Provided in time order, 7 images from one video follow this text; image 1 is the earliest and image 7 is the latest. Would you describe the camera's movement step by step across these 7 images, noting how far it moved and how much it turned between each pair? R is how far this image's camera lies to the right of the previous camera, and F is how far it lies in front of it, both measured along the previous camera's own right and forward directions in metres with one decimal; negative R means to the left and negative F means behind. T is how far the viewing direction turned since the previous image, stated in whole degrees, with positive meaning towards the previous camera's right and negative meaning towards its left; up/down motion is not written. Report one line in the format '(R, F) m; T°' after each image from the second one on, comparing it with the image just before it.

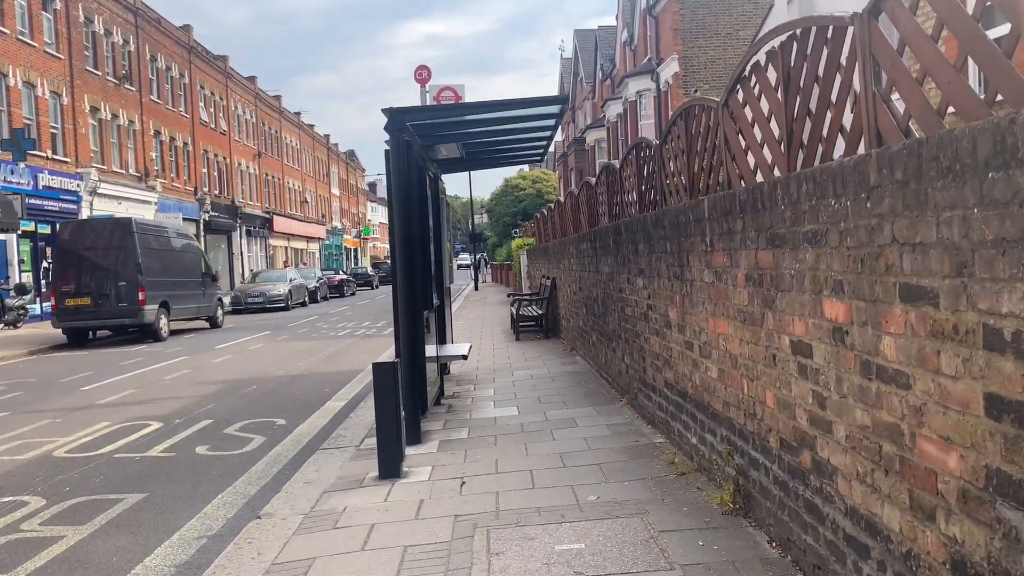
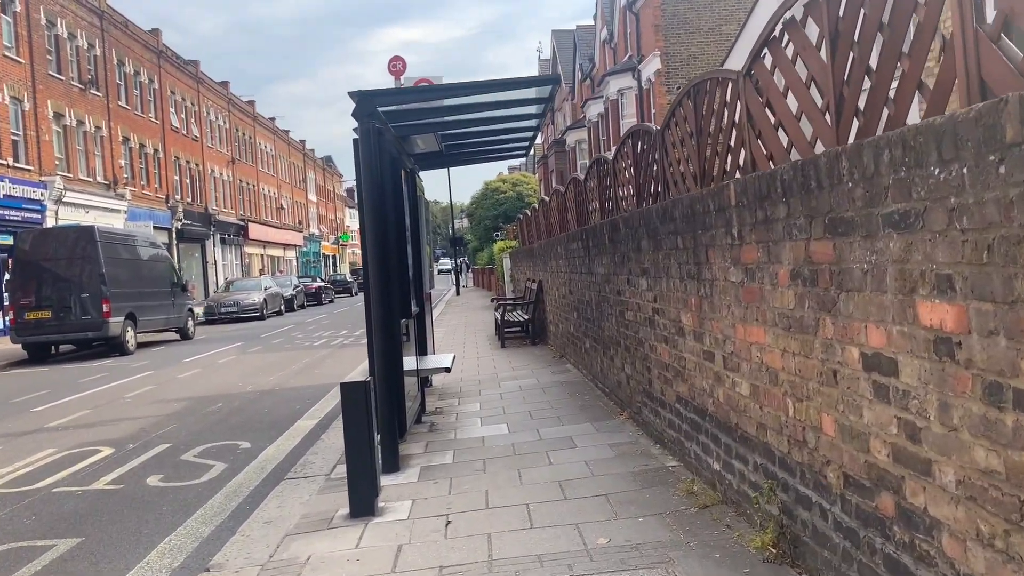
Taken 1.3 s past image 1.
(0.0, +0.7) m; +1°
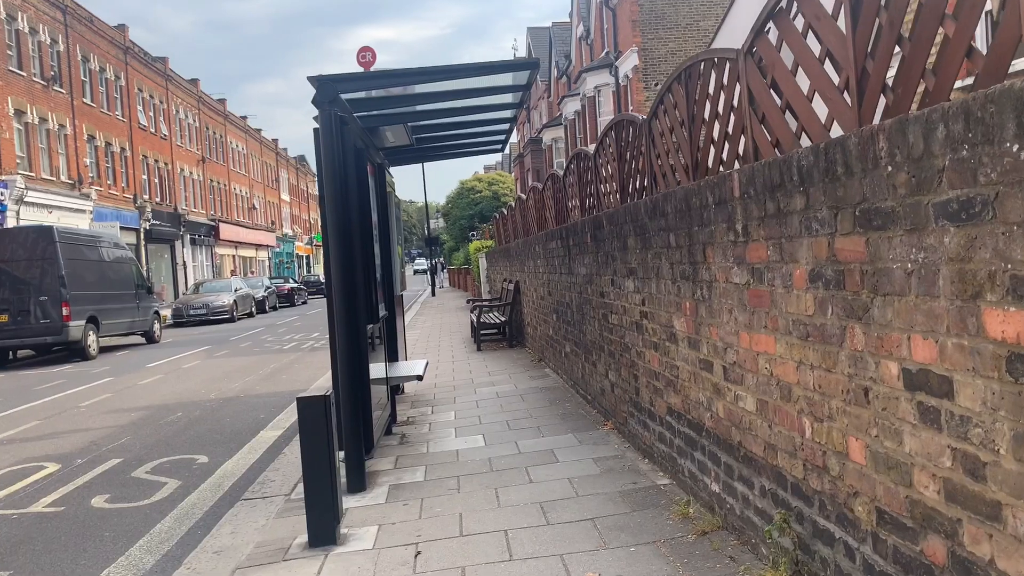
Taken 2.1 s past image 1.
(0.0, +0.4) m; +2°
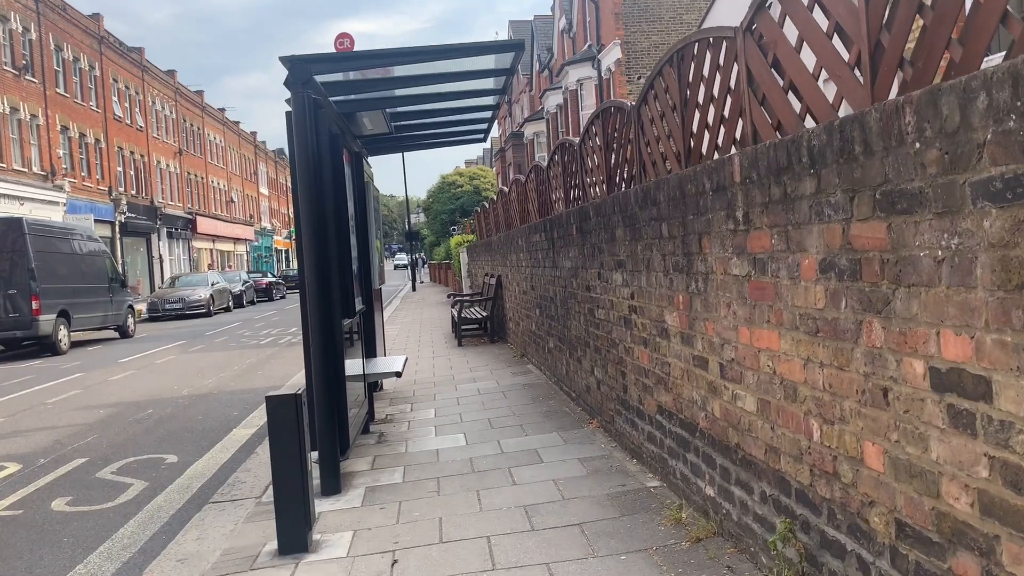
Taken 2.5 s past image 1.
(0.0, +0.2) m; +1°
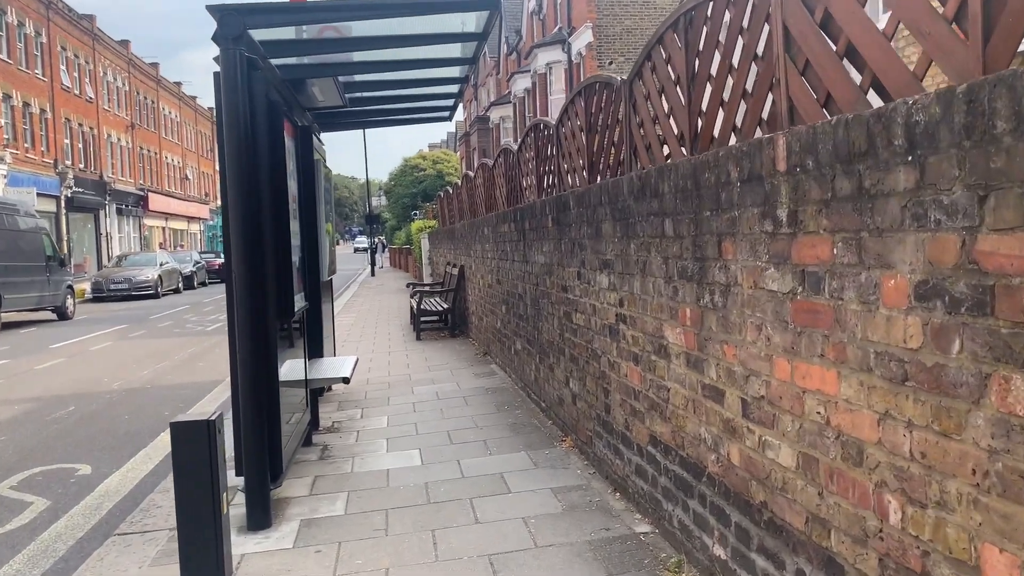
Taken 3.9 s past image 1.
(0.0, +0.7) m; +3°
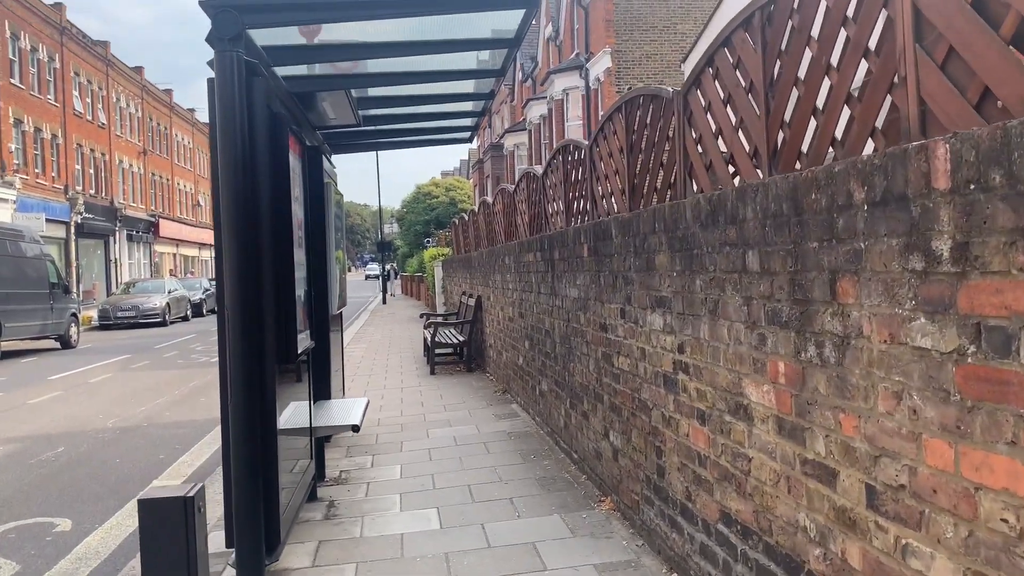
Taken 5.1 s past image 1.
(-0.1, +0.6) m; -1°
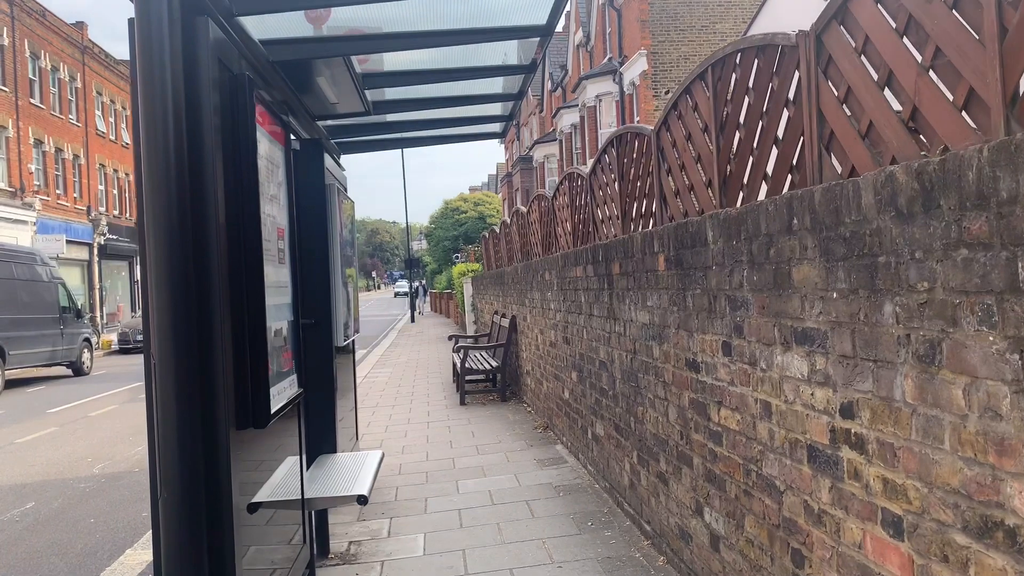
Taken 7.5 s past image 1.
(-0.1, +1.2) m; -2°
